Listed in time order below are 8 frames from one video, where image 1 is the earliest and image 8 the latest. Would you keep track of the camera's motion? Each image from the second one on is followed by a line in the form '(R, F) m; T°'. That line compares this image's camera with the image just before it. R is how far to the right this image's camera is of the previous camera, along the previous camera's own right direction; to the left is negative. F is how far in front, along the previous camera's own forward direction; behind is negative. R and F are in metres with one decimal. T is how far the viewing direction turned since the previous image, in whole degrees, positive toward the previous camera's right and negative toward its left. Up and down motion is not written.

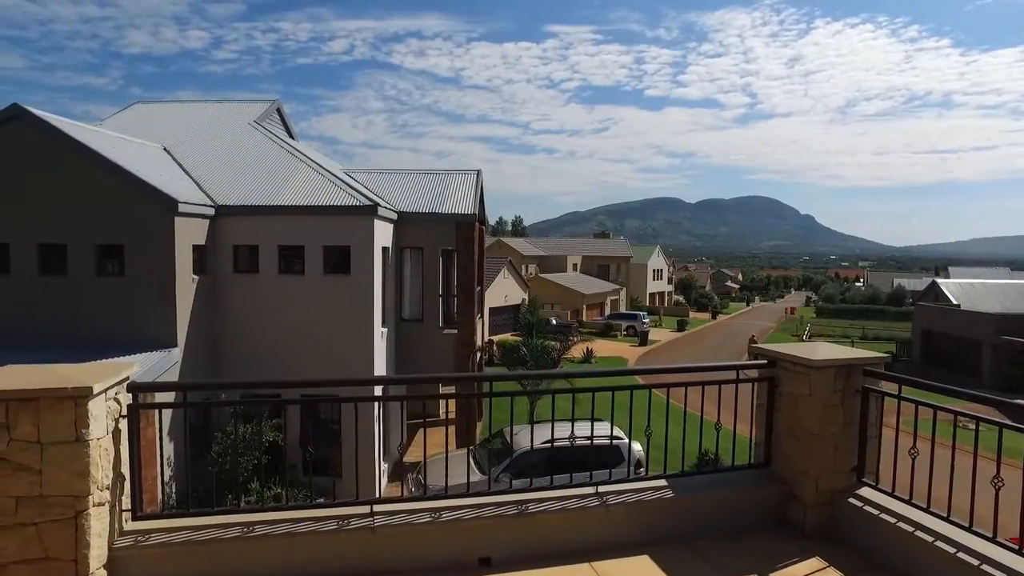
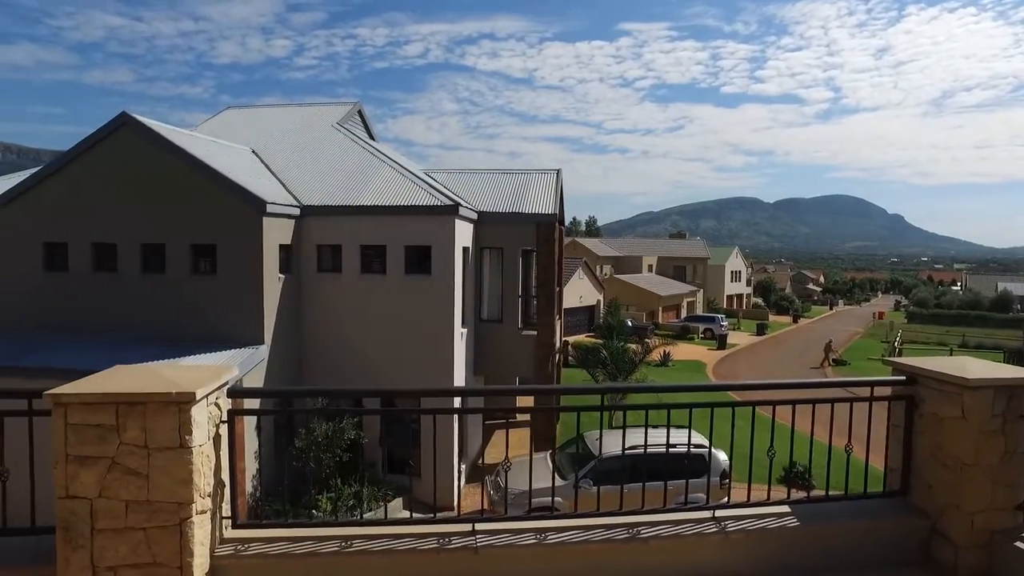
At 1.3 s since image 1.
(-0.2, +0.2) m; -6°
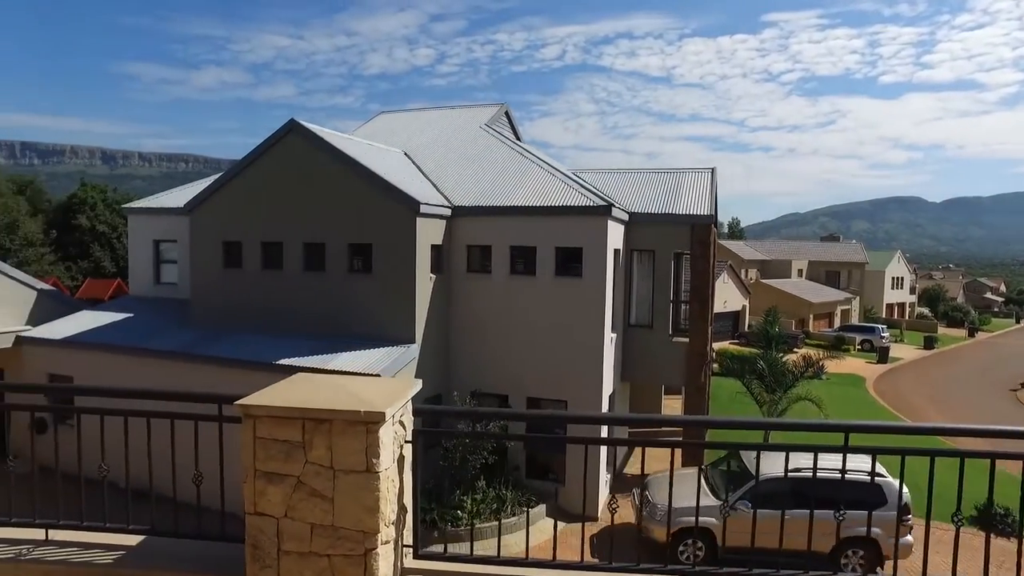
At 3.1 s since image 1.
(-0.3, +0.4) m; -11°
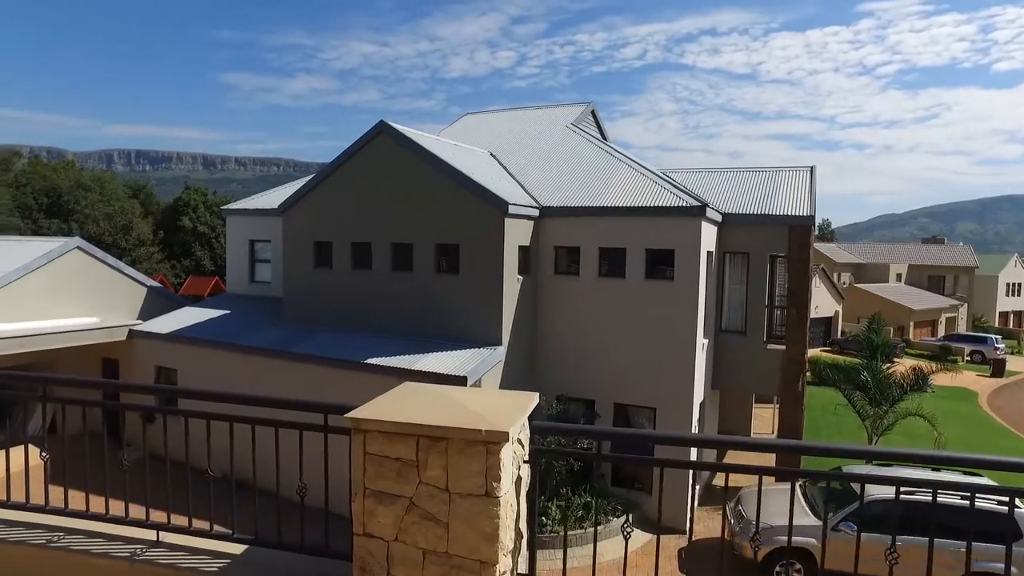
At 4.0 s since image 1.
(-0.2, +0.3) m; -6°
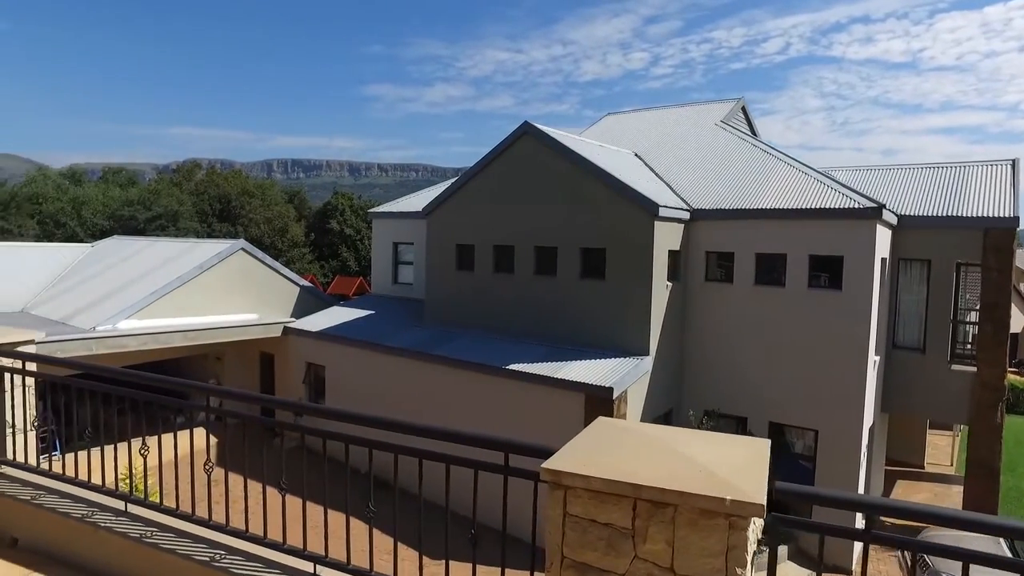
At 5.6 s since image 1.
(-0.3, +0.5) m; -11°
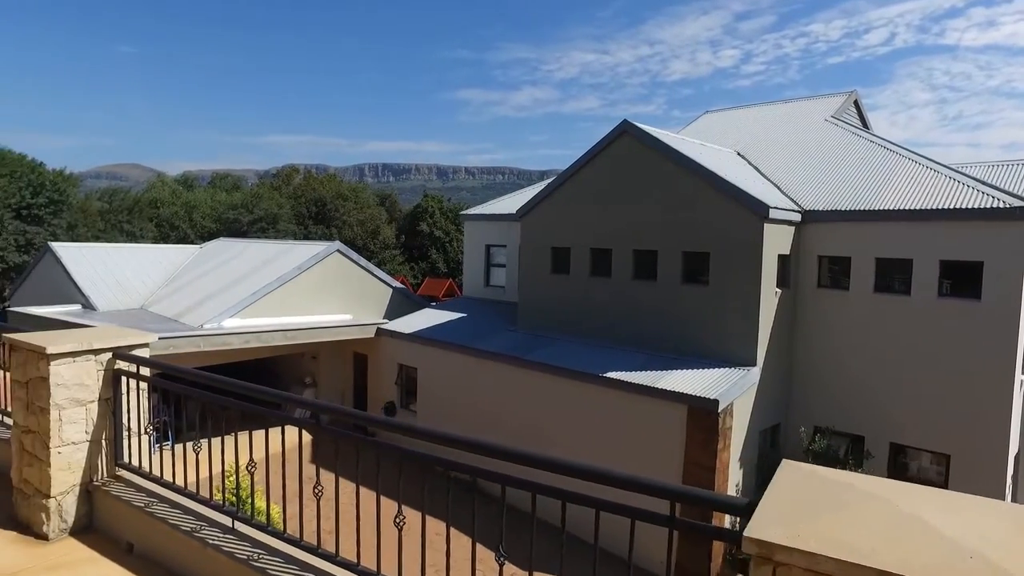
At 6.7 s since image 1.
(-0.2, +0.3) m; -7°
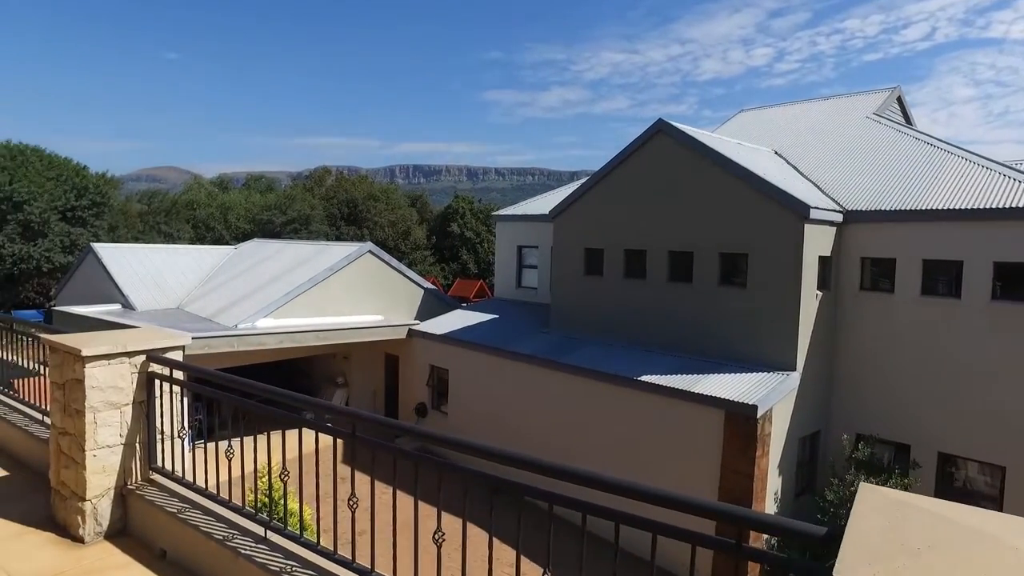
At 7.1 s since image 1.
(-0.1, +0.1) m; -2°
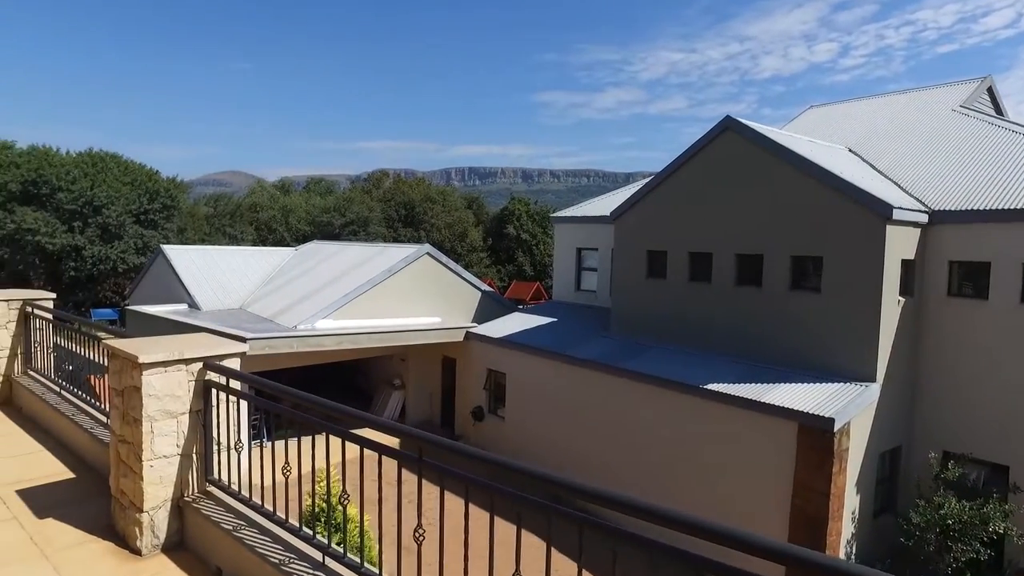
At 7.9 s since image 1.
(-0.1, +0.3) m; -4°
